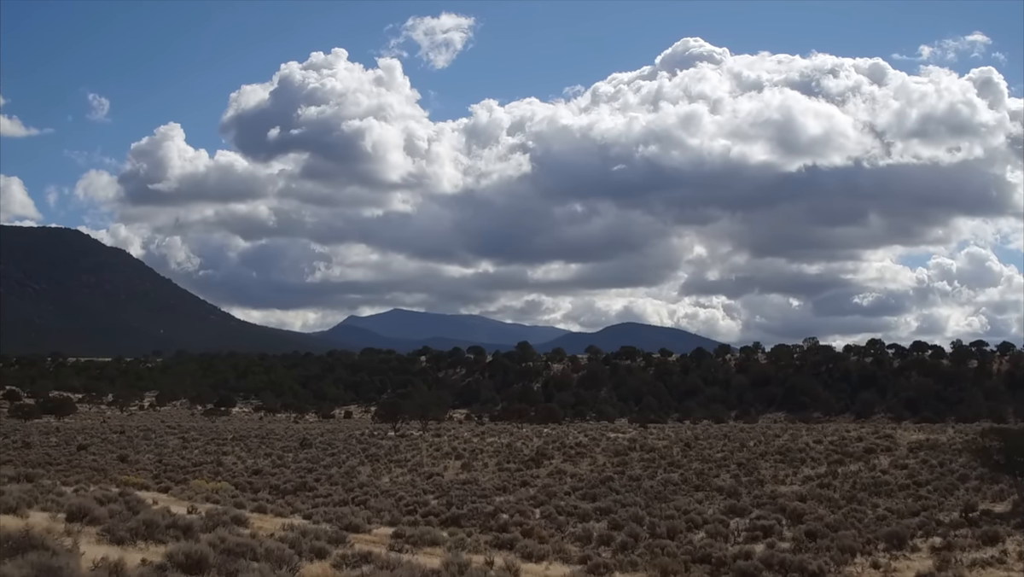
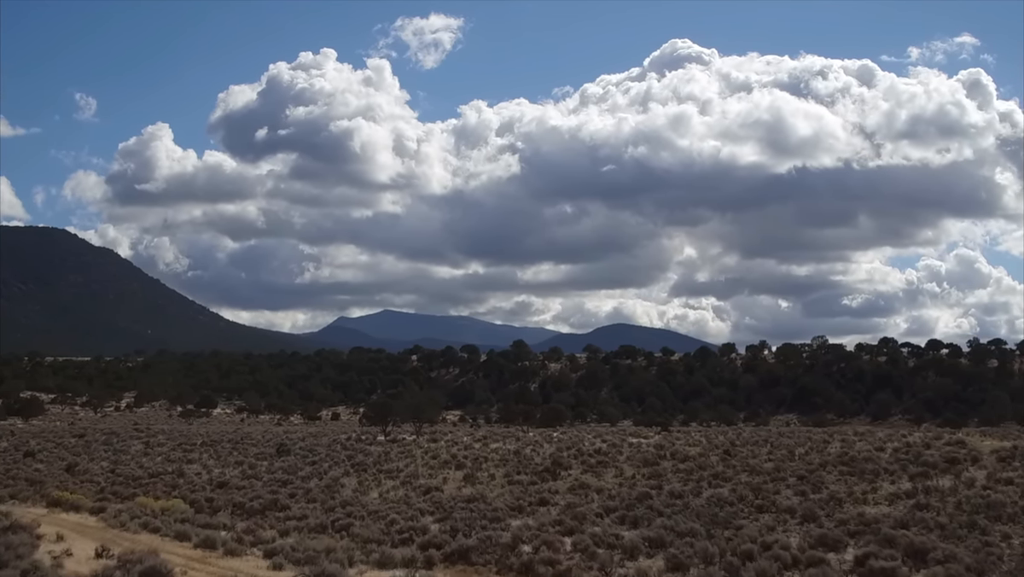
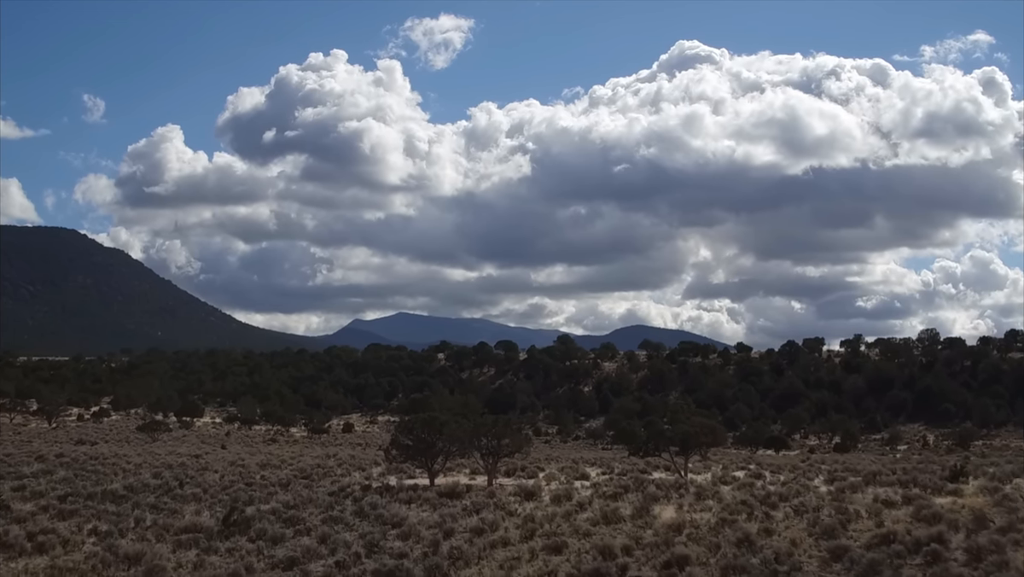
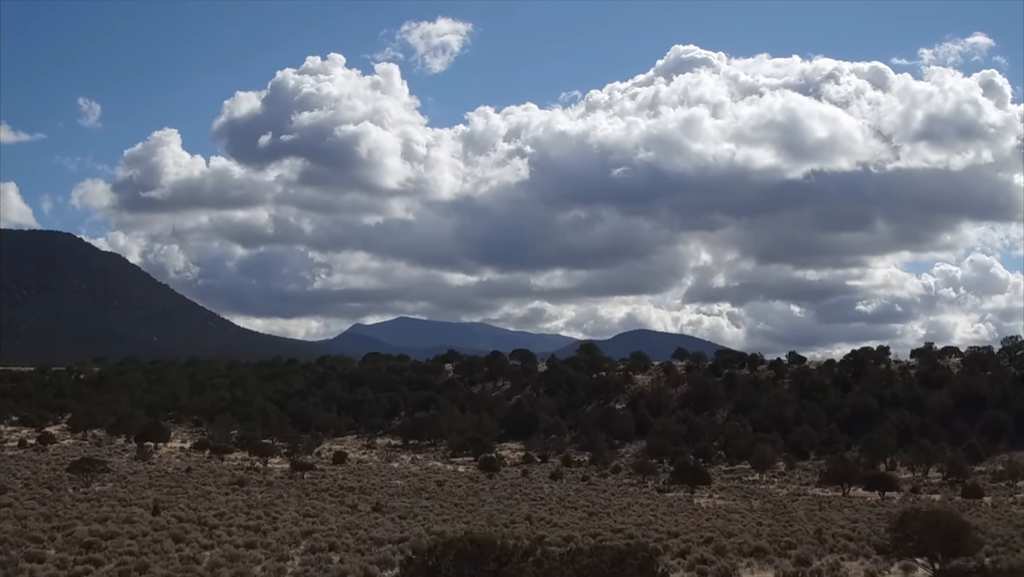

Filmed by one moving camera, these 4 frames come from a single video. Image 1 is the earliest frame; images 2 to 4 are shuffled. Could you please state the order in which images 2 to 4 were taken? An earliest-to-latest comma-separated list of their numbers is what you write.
2, 3, 4
